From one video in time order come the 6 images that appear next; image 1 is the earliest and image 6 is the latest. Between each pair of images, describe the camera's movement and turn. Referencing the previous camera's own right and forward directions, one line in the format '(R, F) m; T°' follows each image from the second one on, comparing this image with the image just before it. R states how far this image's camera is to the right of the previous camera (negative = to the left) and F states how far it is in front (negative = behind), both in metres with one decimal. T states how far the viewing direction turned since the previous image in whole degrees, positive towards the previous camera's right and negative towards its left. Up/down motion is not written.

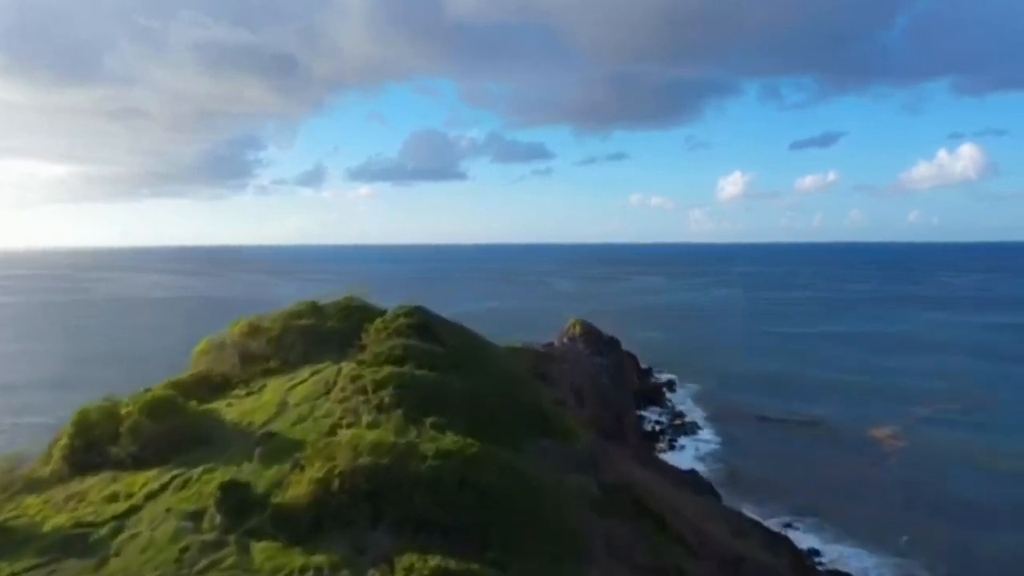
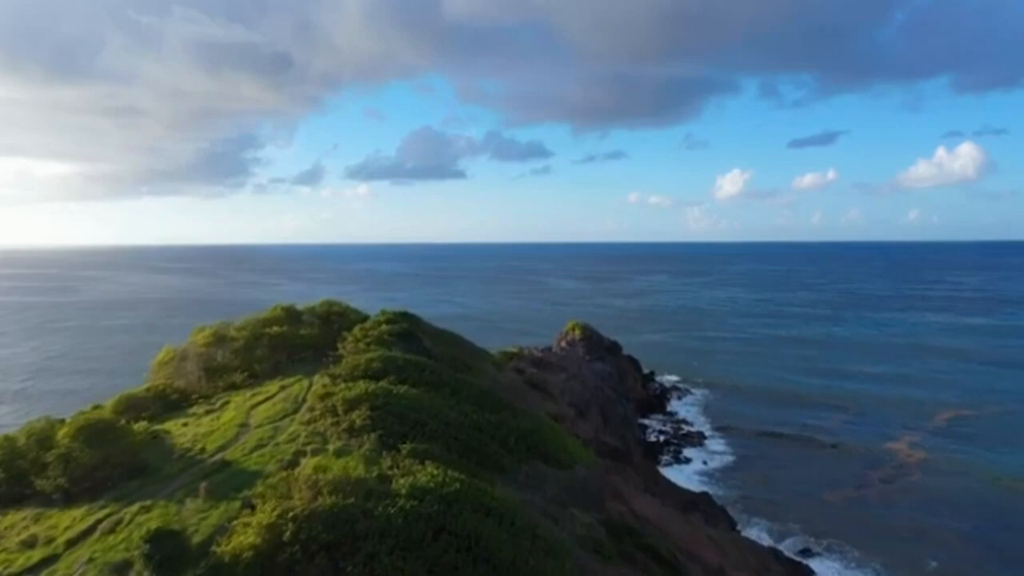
(+0.2, +2.7) m; 0°
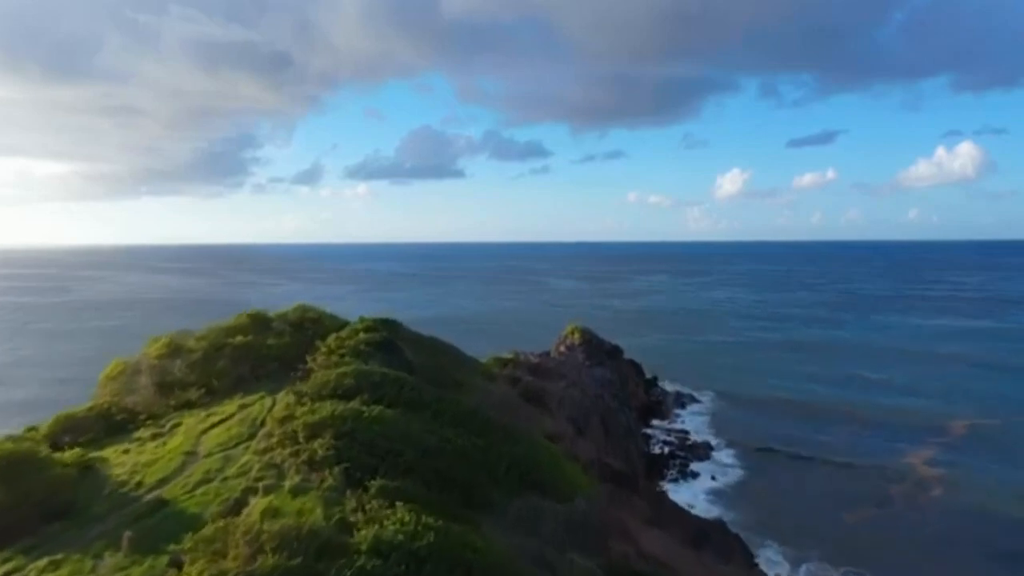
(+0.2, +2.7) m; 0°
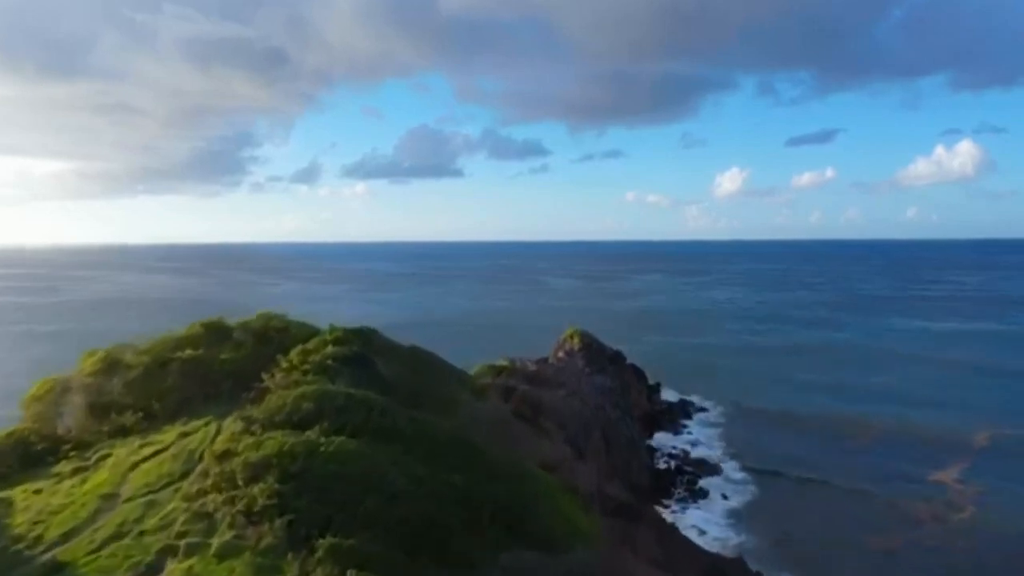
(+0.2, +2.9) m; 0°
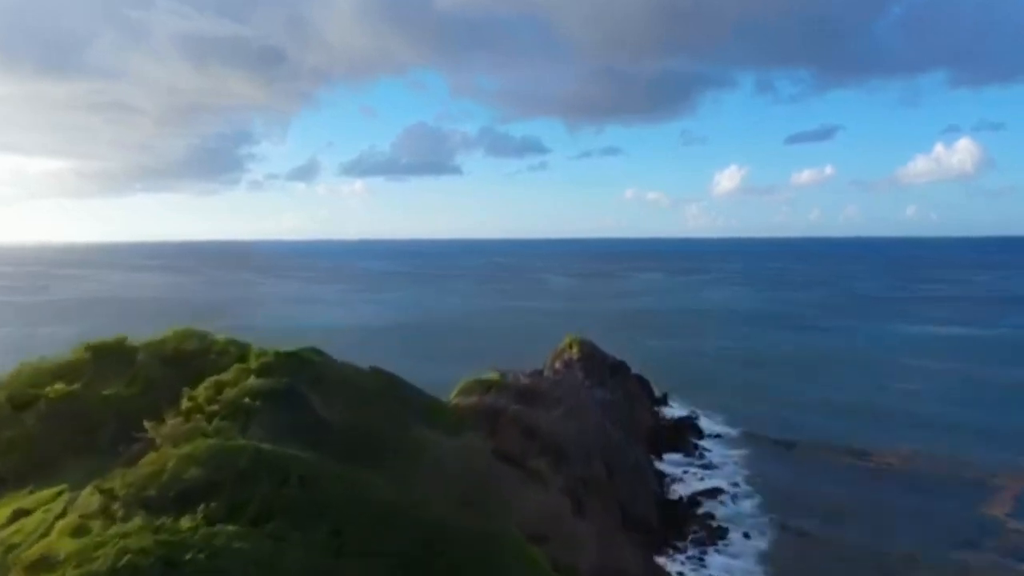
(+0.4, +4.9) m; 0°
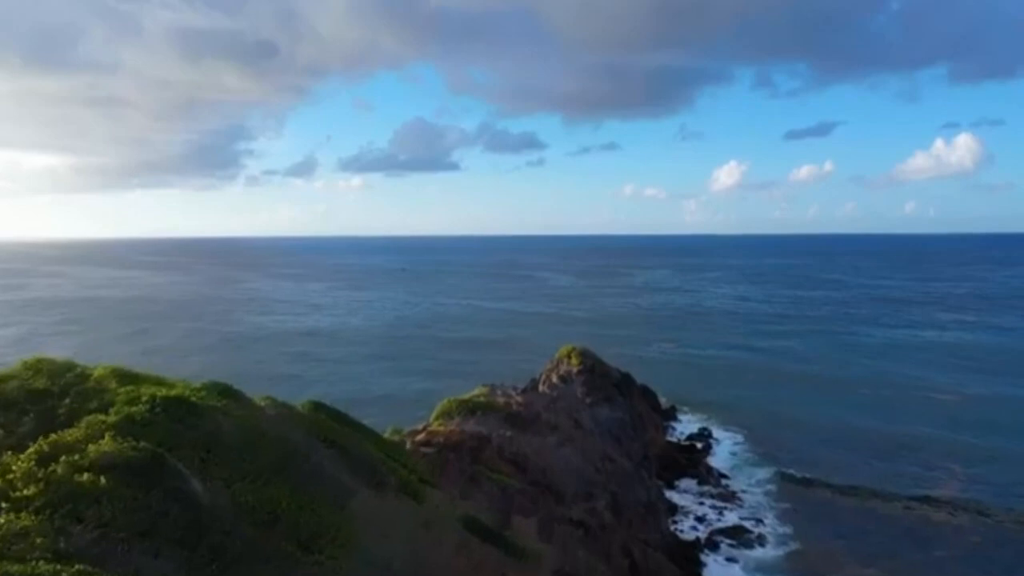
(+0.4, +4.9) m; 0°
